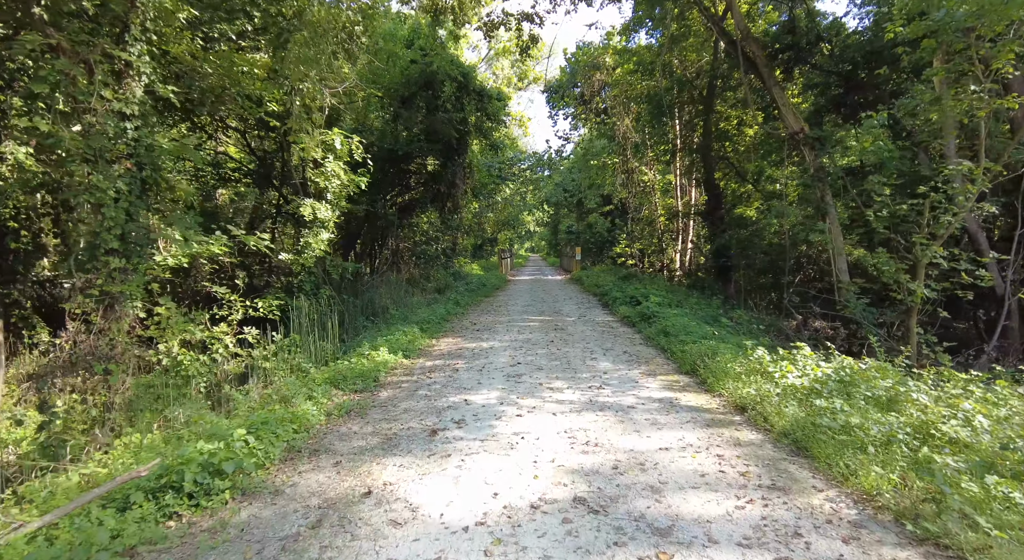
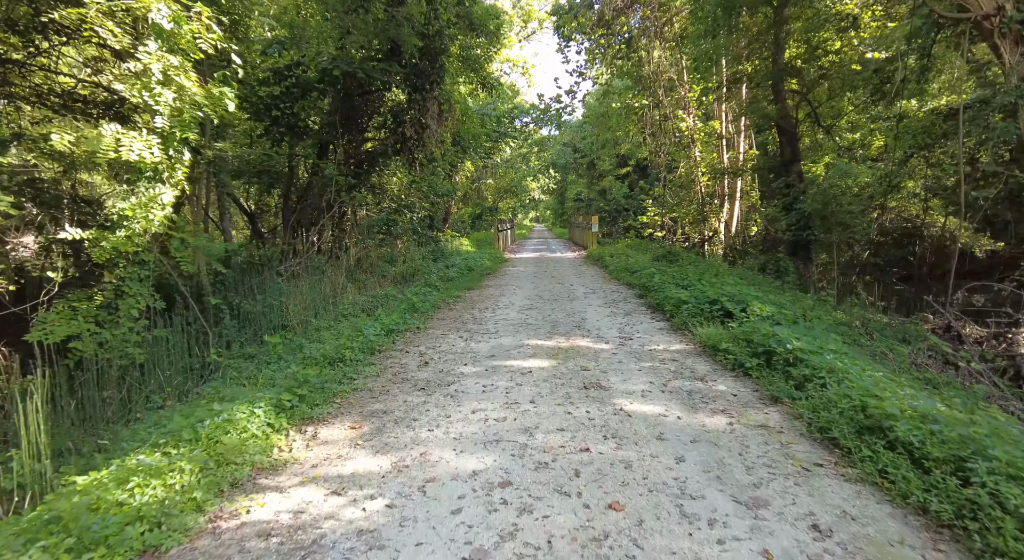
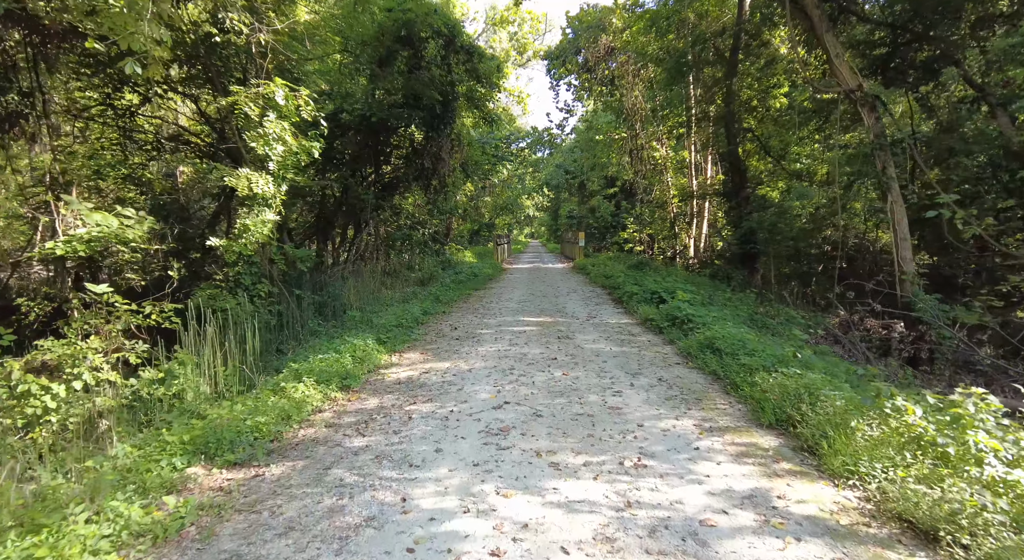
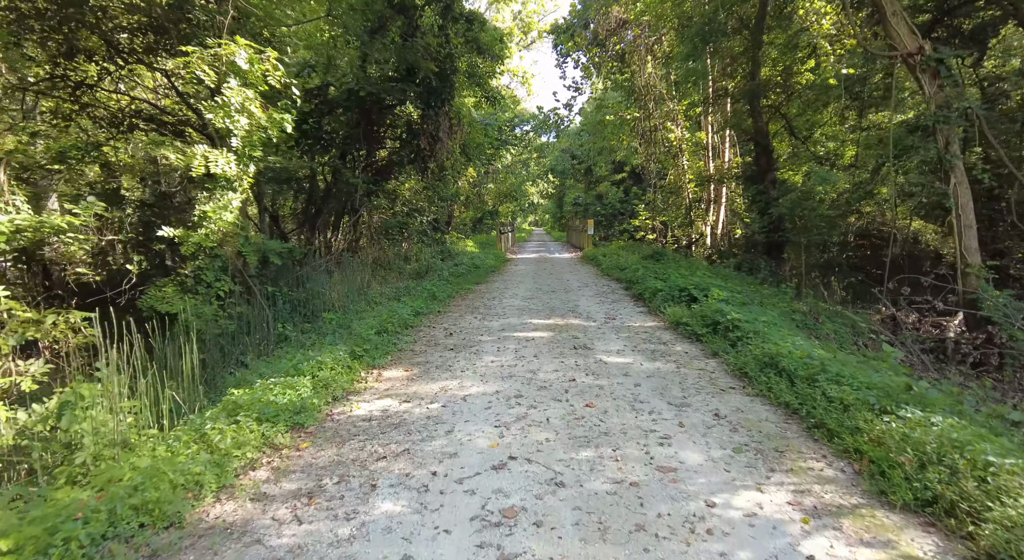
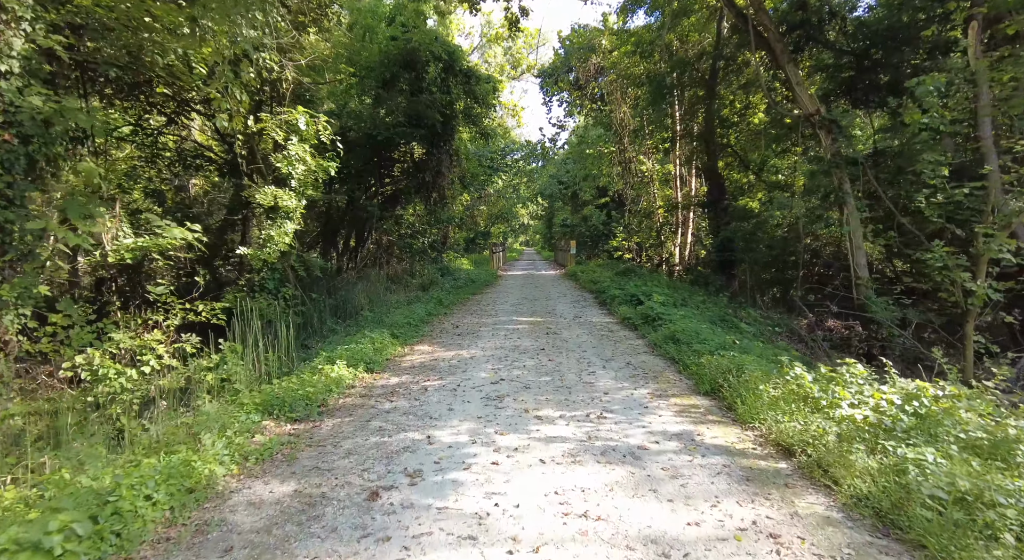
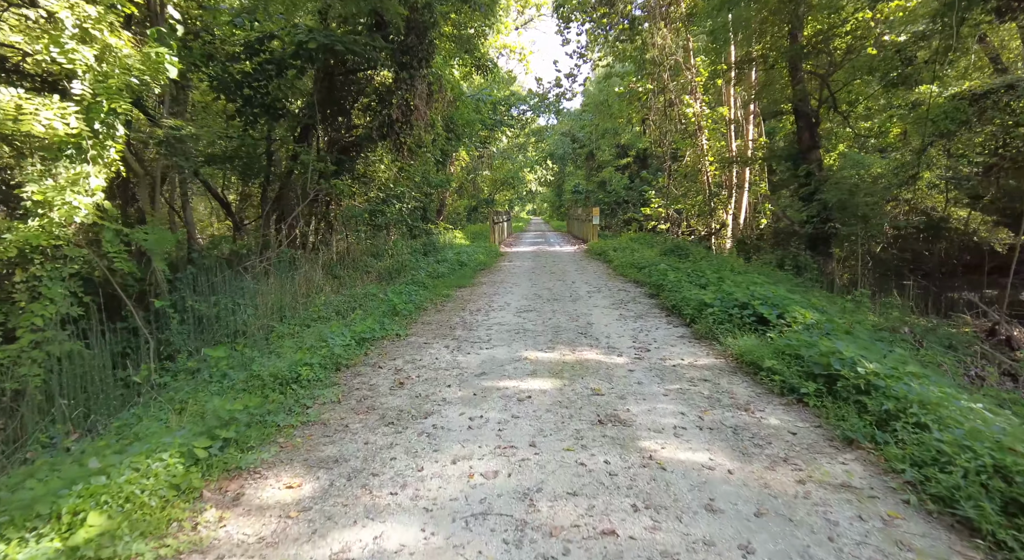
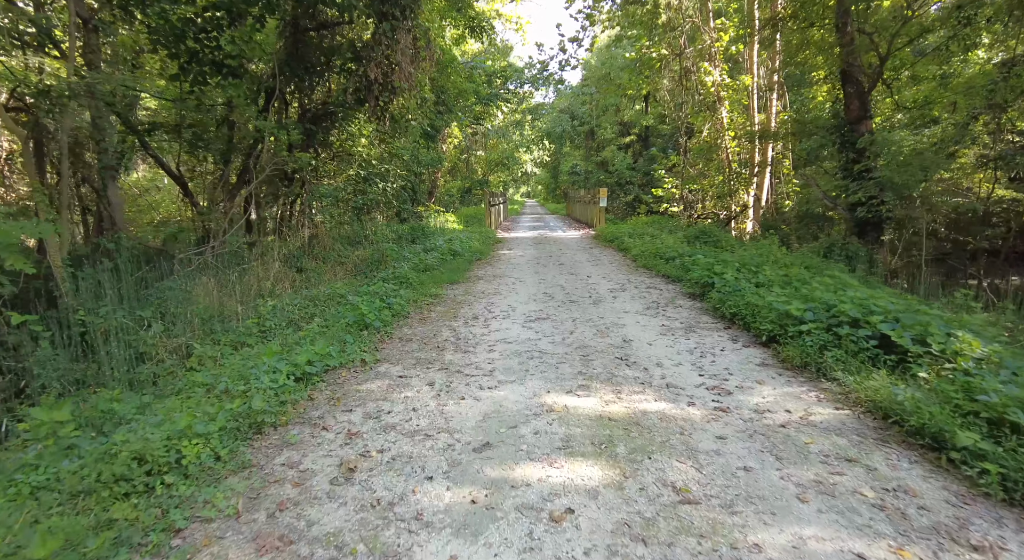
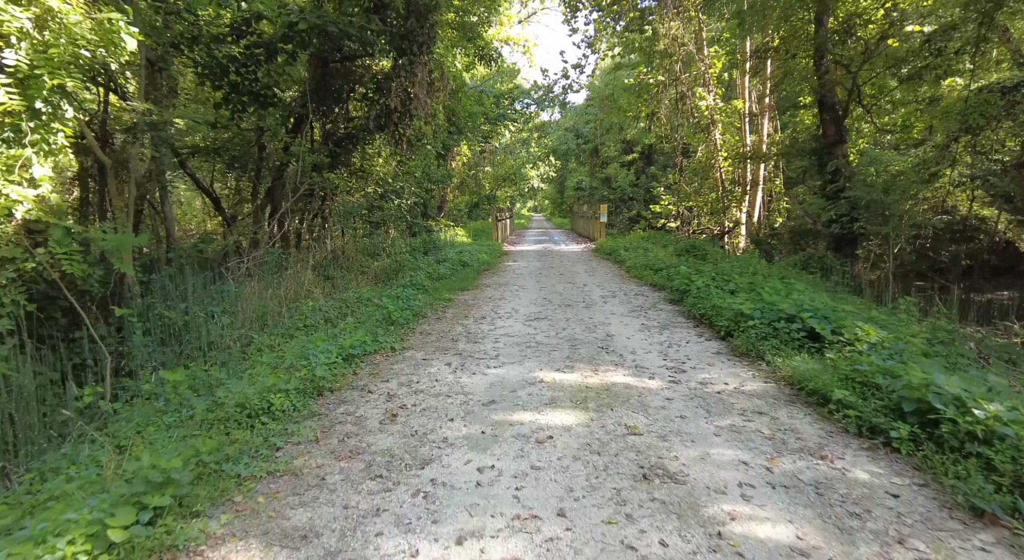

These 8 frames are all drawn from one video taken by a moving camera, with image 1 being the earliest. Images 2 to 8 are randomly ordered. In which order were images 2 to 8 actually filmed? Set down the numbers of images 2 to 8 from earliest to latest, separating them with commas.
5, 3, 4, 2, 6, 8, 7
